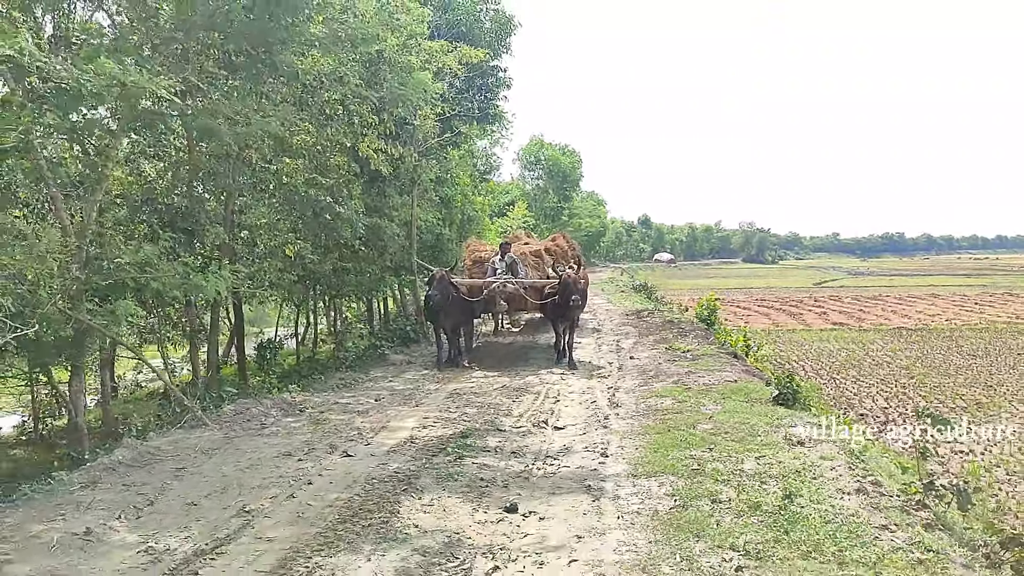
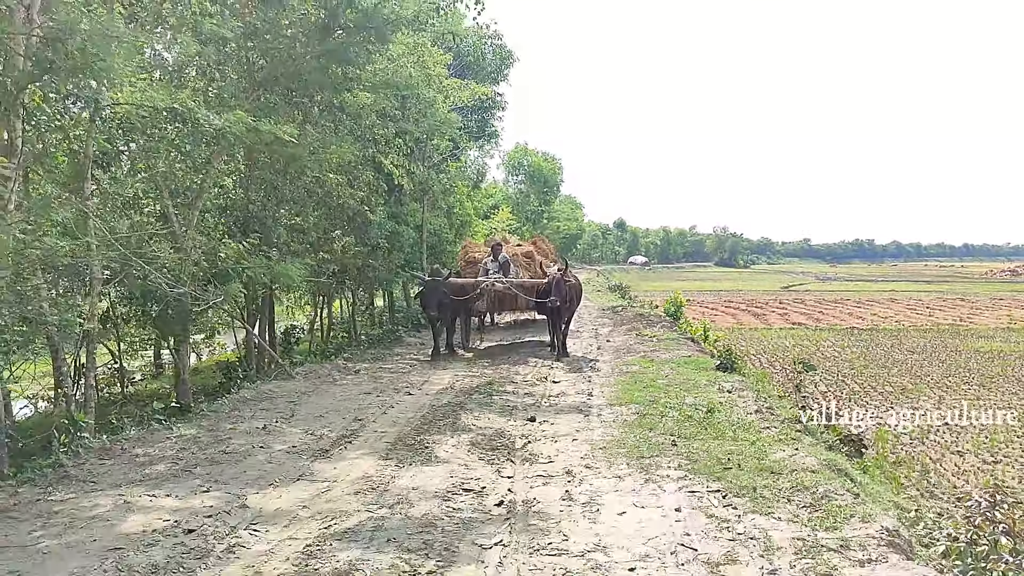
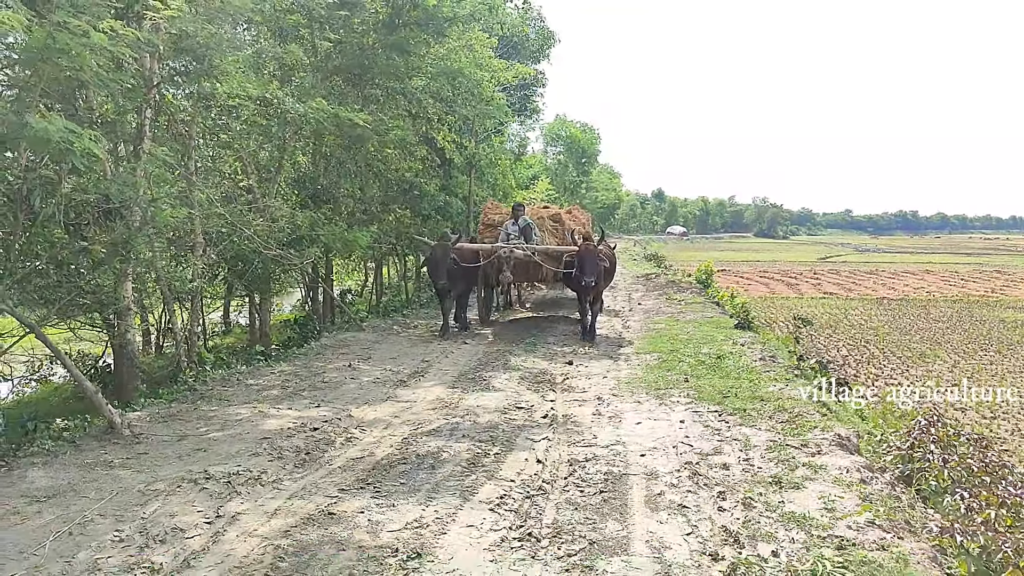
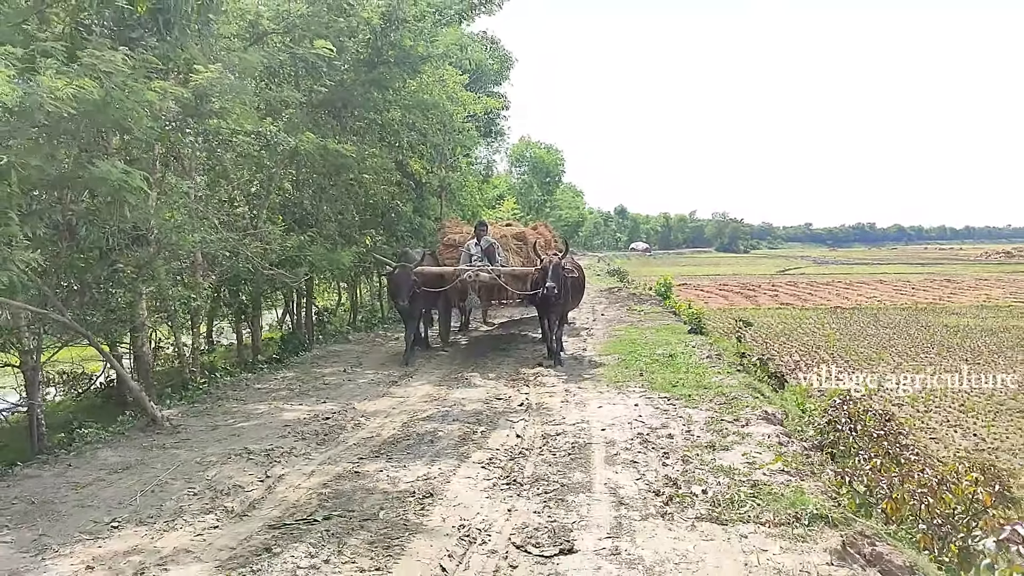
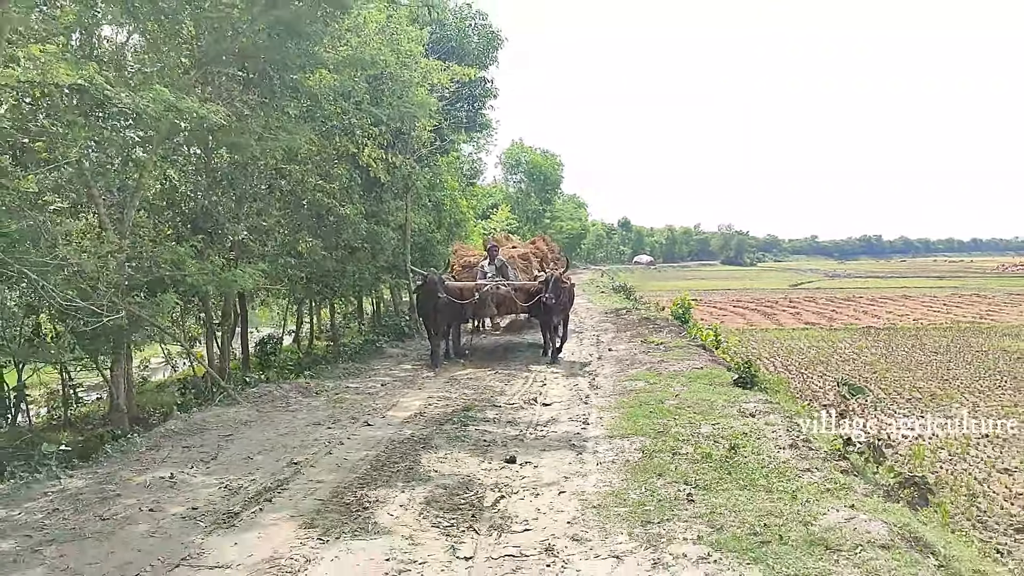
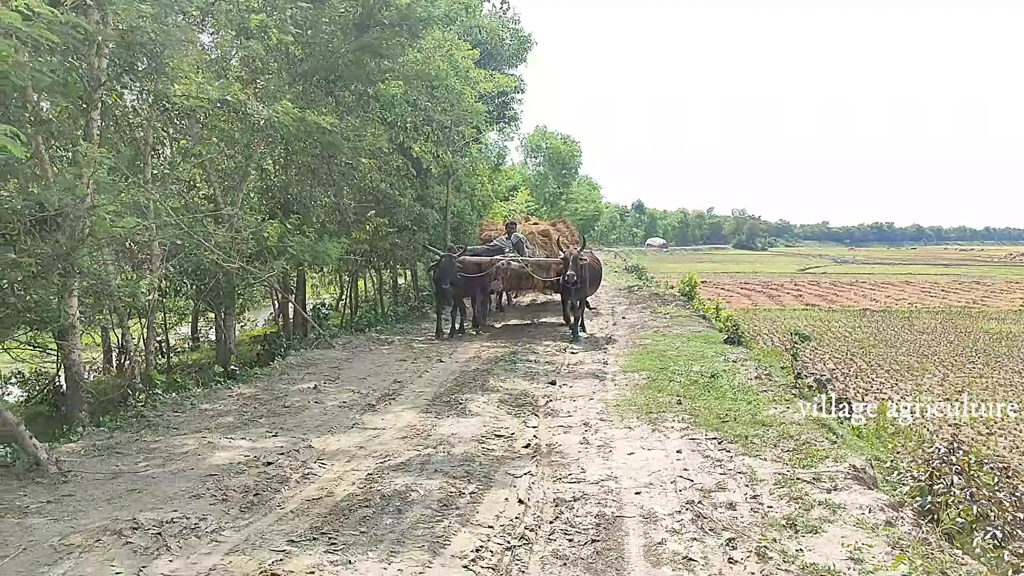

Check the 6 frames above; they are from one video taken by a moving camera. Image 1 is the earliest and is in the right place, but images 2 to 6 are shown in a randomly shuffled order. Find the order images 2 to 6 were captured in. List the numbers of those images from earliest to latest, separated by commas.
5, 2, 6, 3, 4
